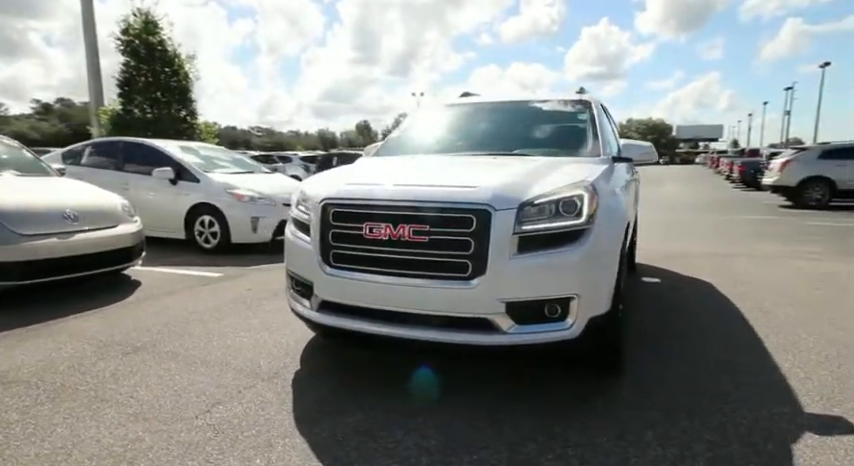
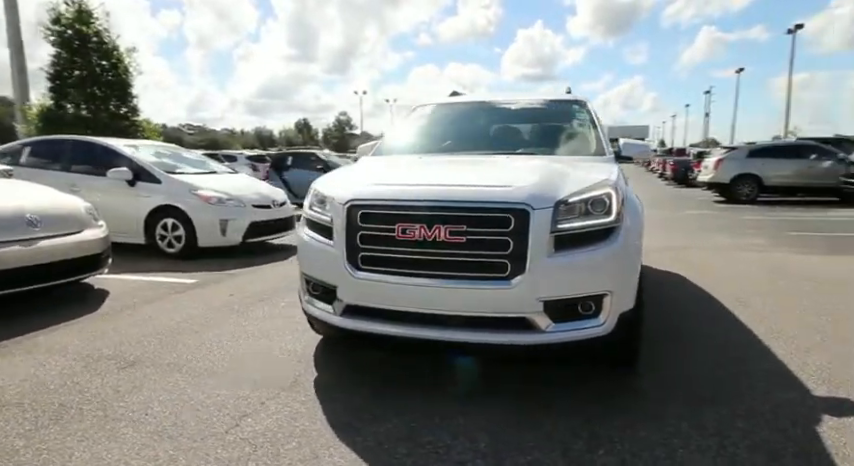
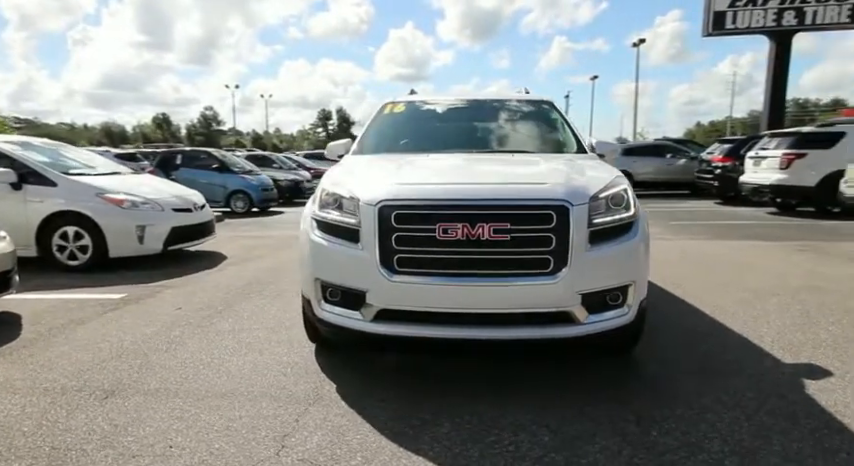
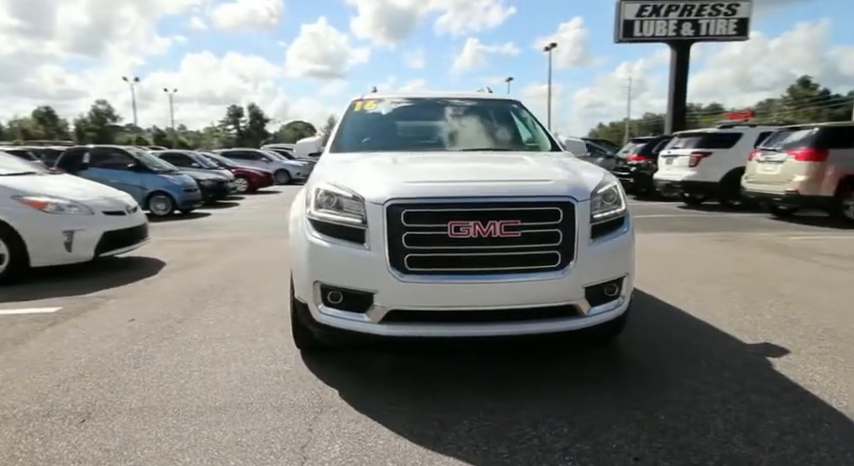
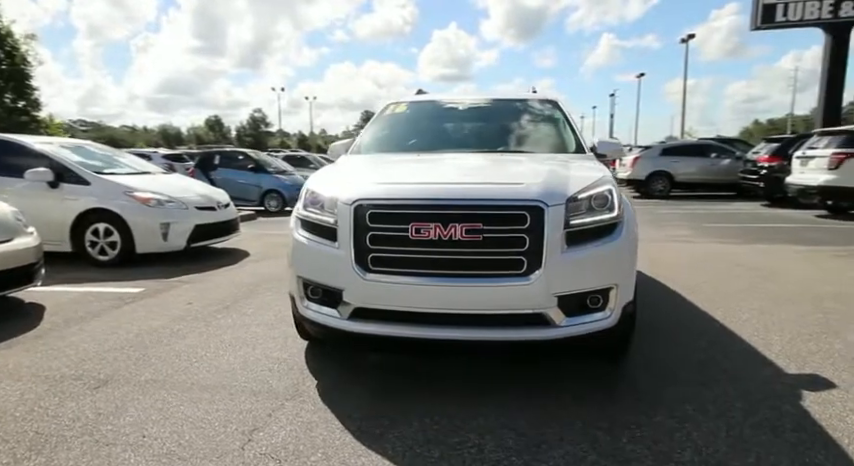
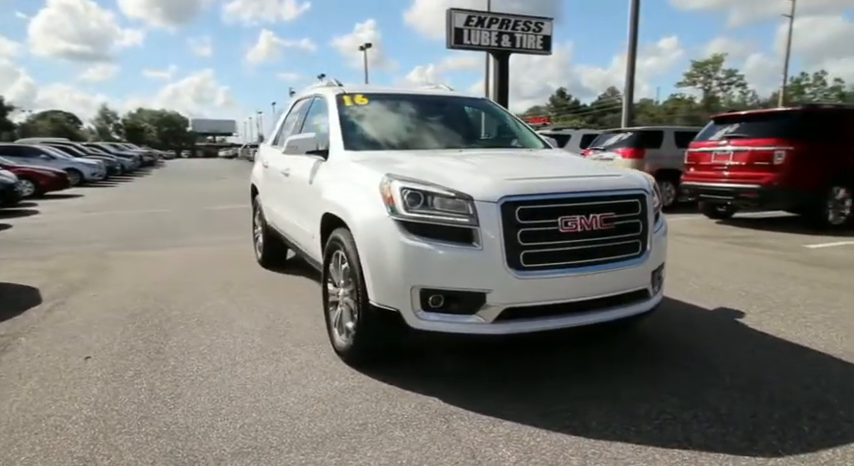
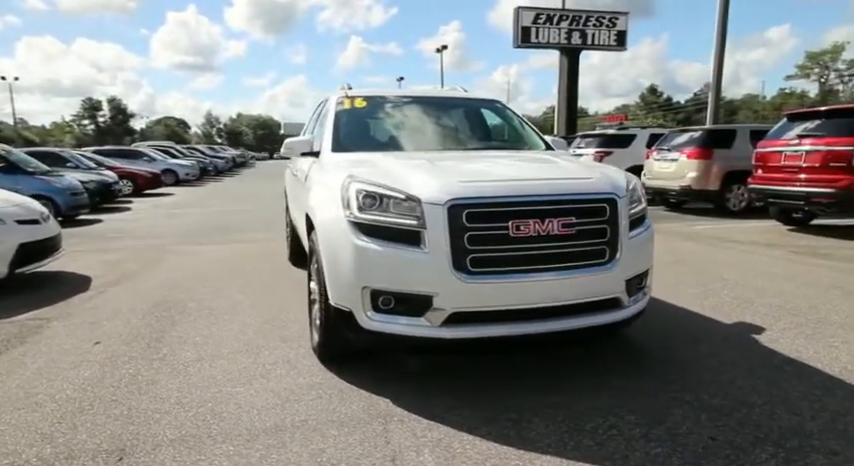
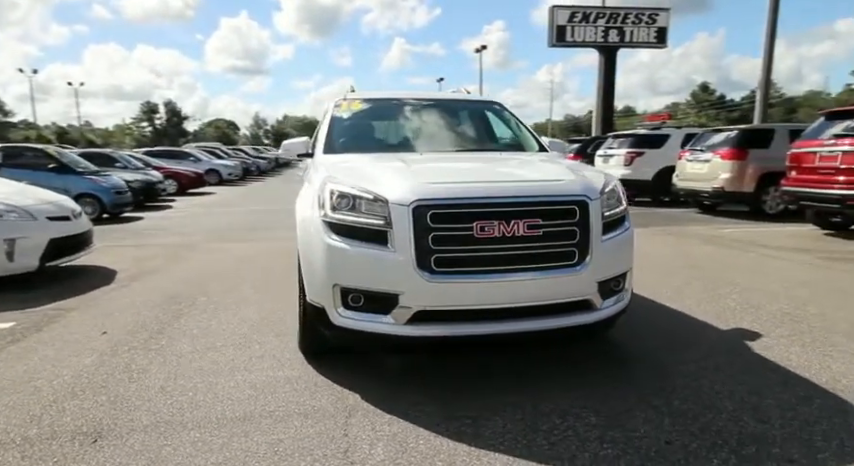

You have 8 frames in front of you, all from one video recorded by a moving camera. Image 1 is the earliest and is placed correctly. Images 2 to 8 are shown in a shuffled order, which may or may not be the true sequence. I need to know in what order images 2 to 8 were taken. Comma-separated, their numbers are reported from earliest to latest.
2, 5, 3, 4, 8, 7, 6
